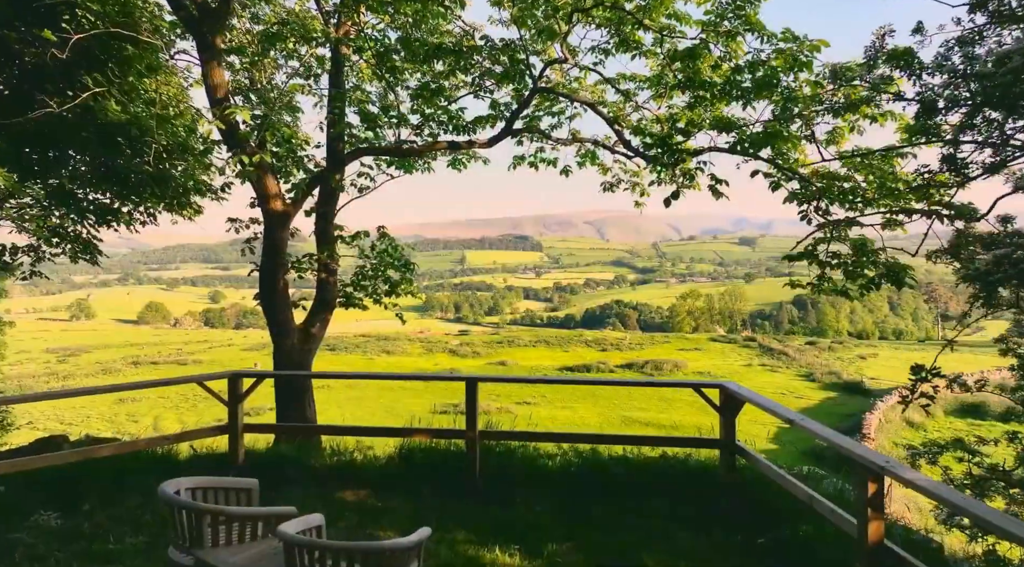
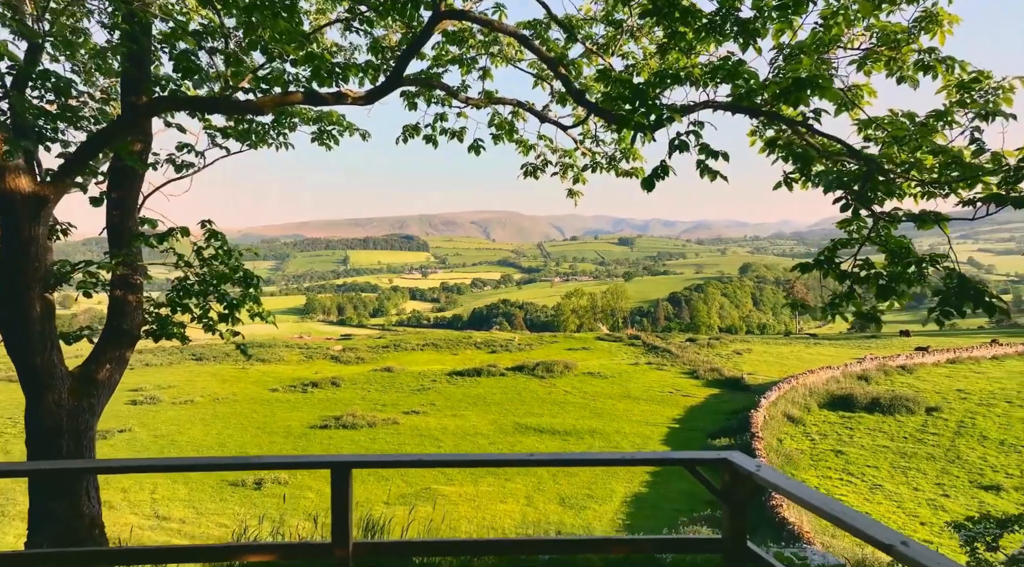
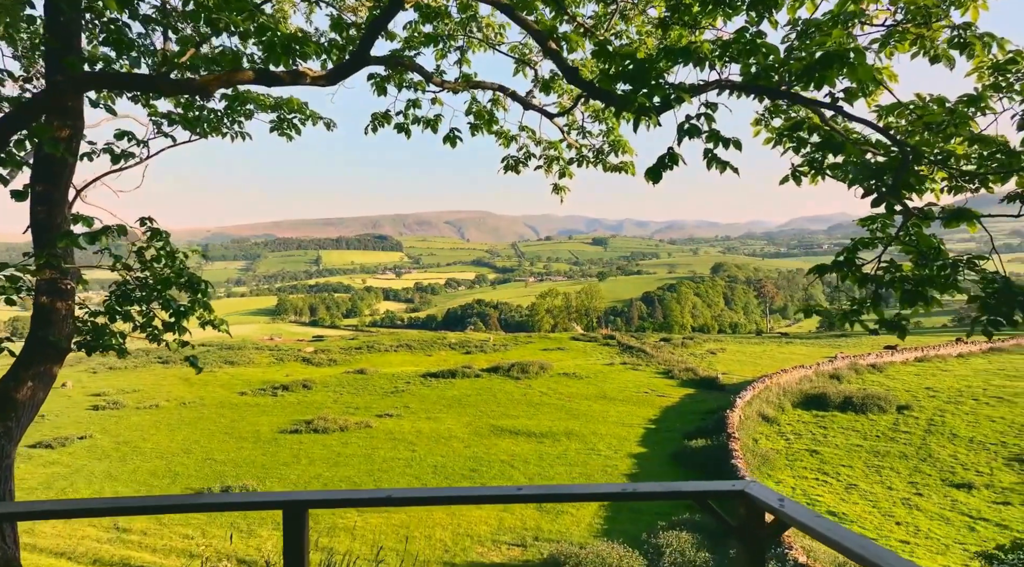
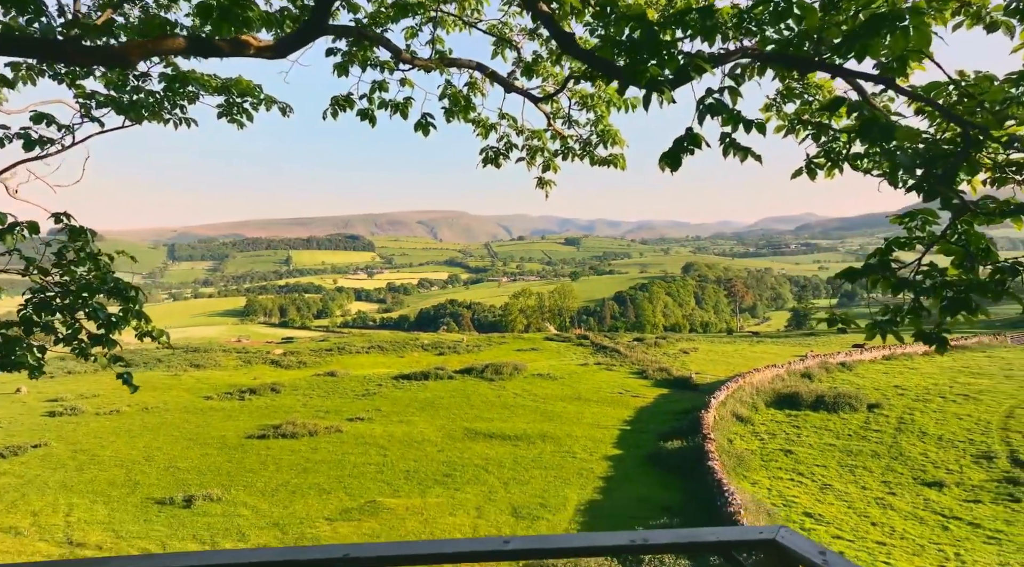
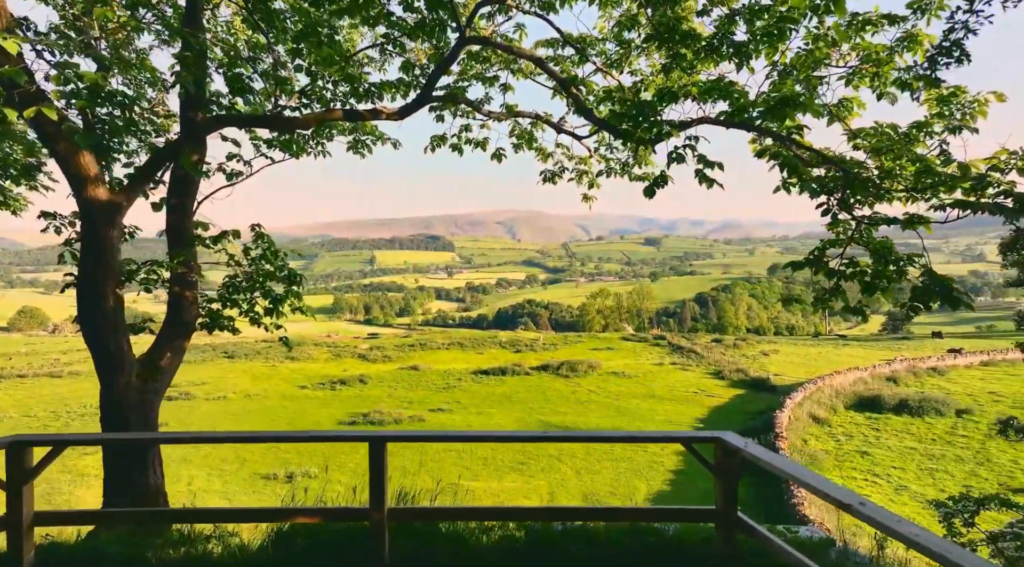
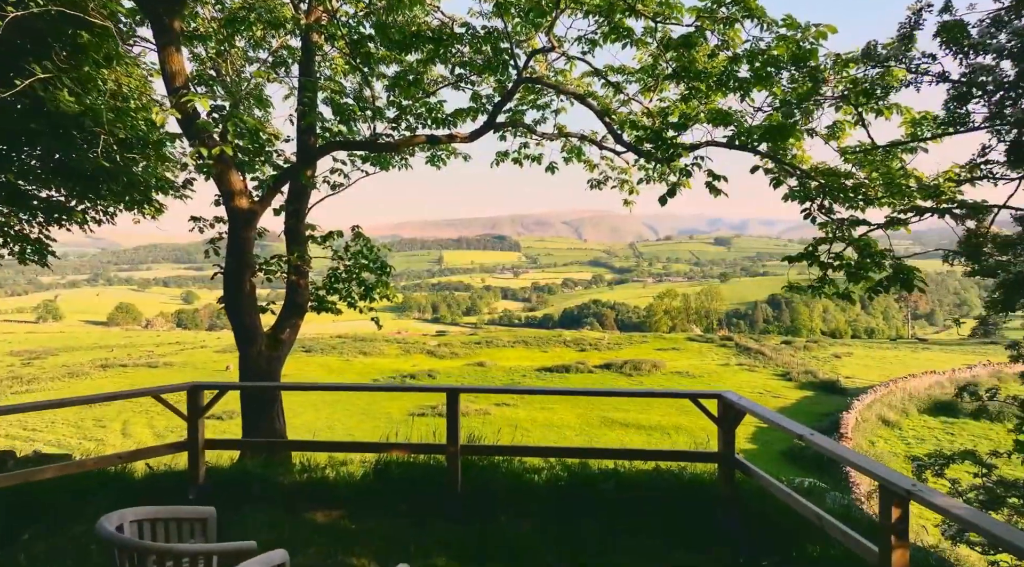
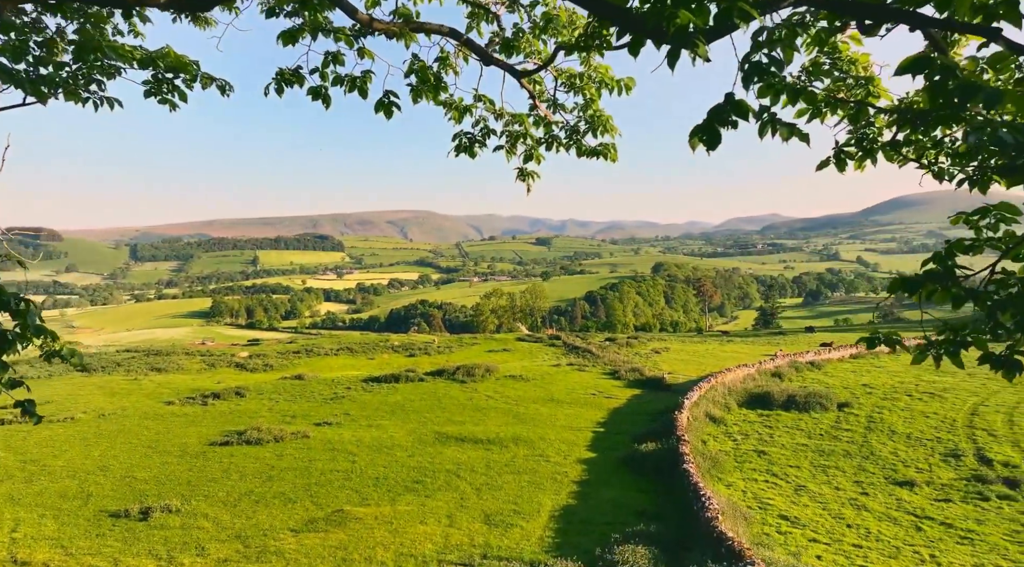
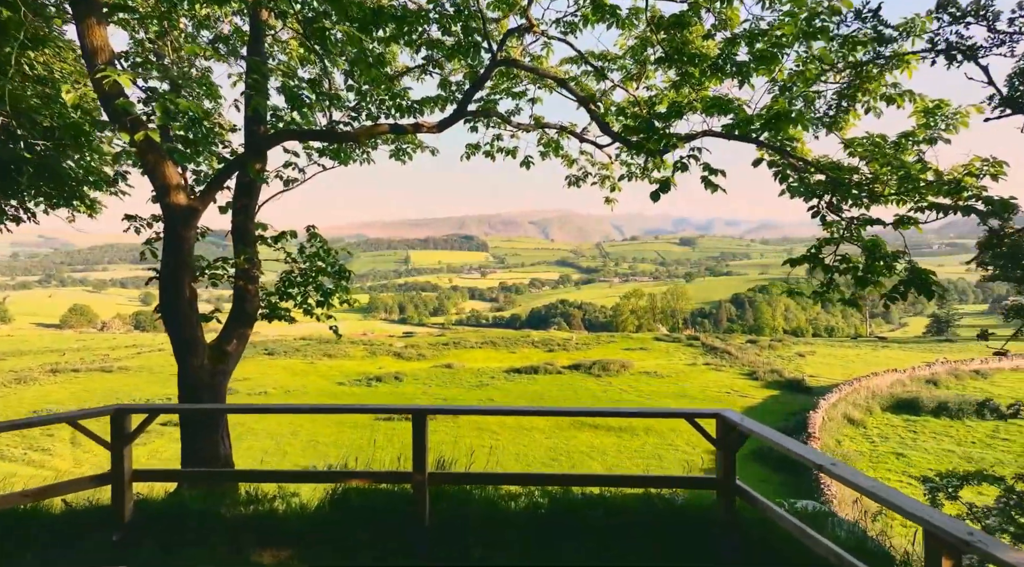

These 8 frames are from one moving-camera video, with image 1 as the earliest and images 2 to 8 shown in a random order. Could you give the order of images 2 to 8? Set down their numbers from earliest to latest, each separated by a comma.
6, 8, 5, 2, 3, 4, 7
